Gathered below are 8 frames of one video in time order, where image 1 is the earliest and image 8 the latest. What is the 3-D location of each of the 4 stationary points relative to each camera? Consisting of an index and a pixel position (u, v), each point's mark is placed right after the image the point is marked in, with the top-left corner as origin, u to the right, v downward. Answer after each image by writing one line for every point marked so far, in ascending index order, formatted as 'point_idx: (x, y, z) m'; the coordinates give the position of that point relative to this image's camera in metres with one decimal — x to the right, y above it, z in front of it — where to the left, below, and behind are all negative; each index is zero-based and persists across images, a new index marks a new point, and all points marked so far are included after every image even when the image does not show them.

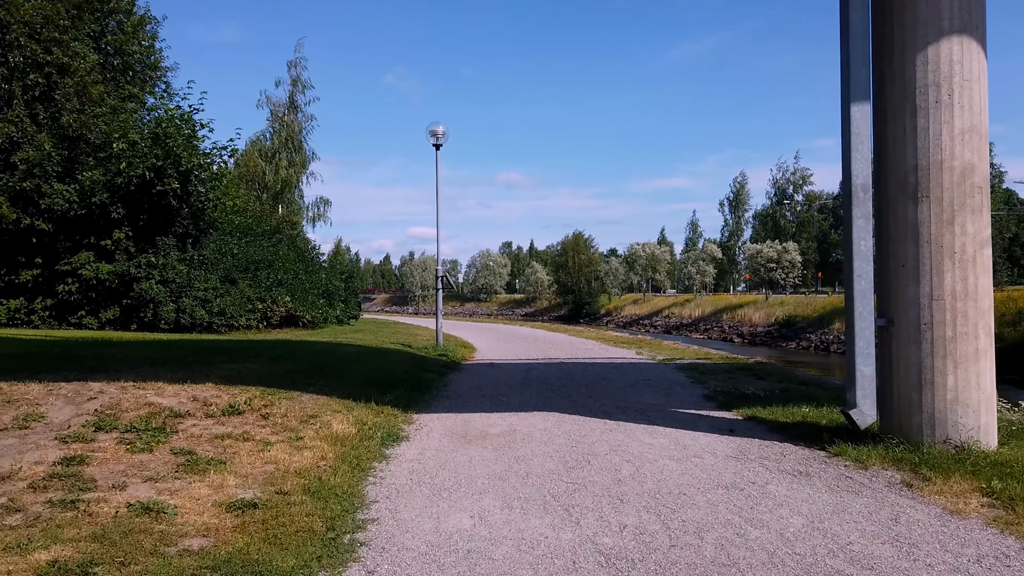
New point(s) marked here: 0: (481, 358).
0: (-0.7, -1.6, +17.0) m
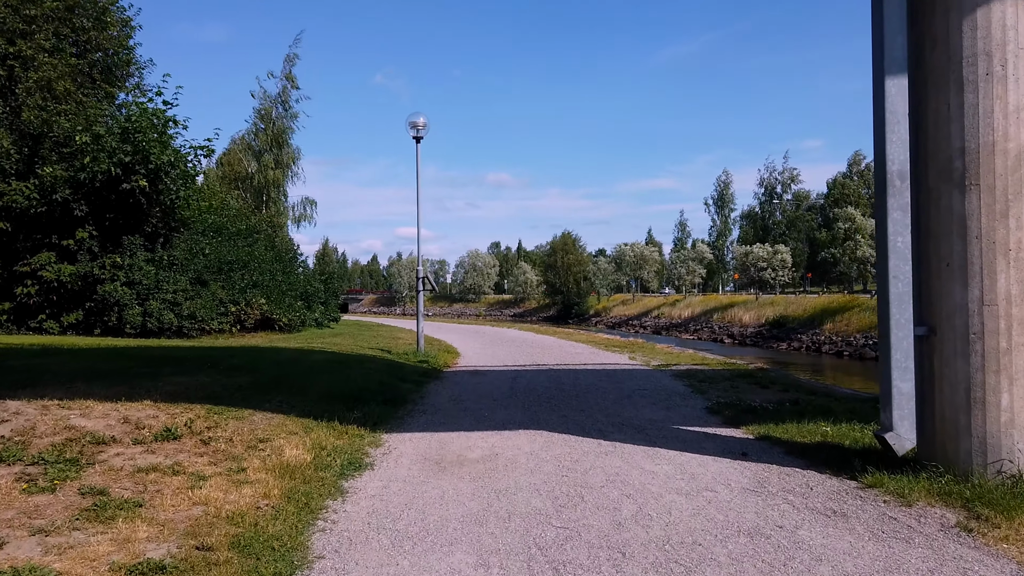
0: (-1.0, -1.6, +16.0) m
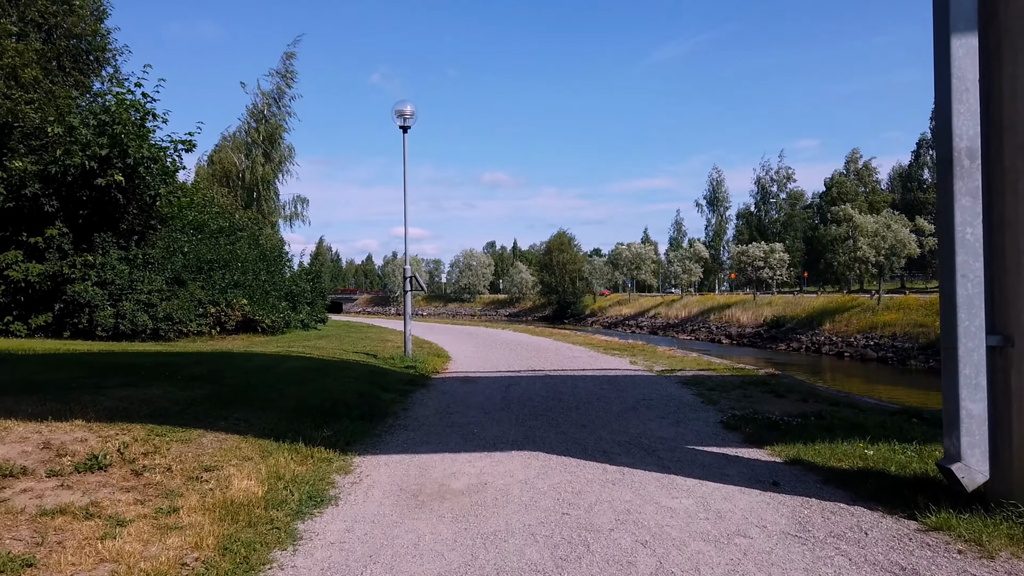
0: (-1.1, -1.6, +15.0) m
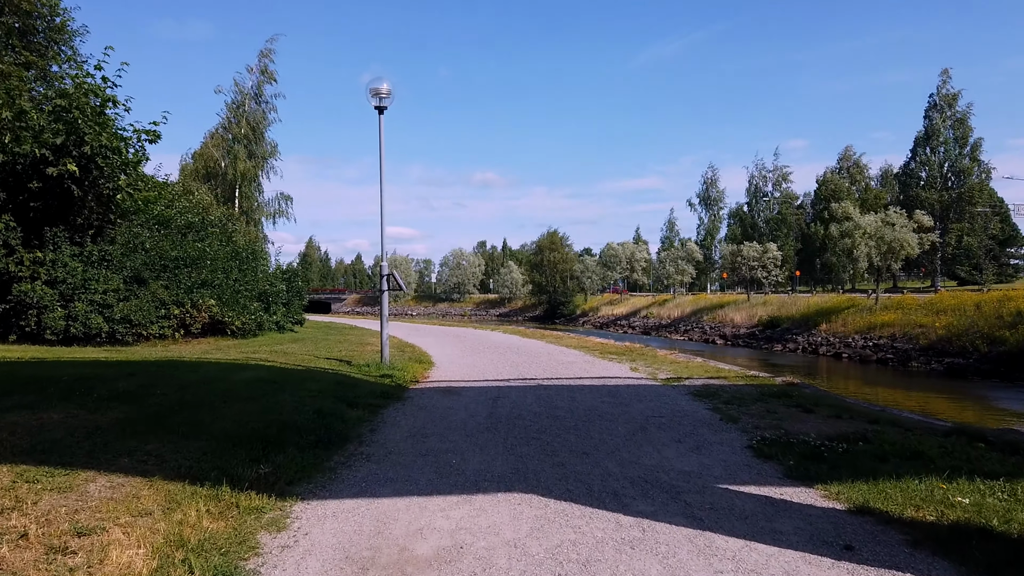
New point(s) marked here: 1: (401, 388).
0: (-1.3, -1.6, +13.5) m
1: (-1.7, -1.6, +11.6) m
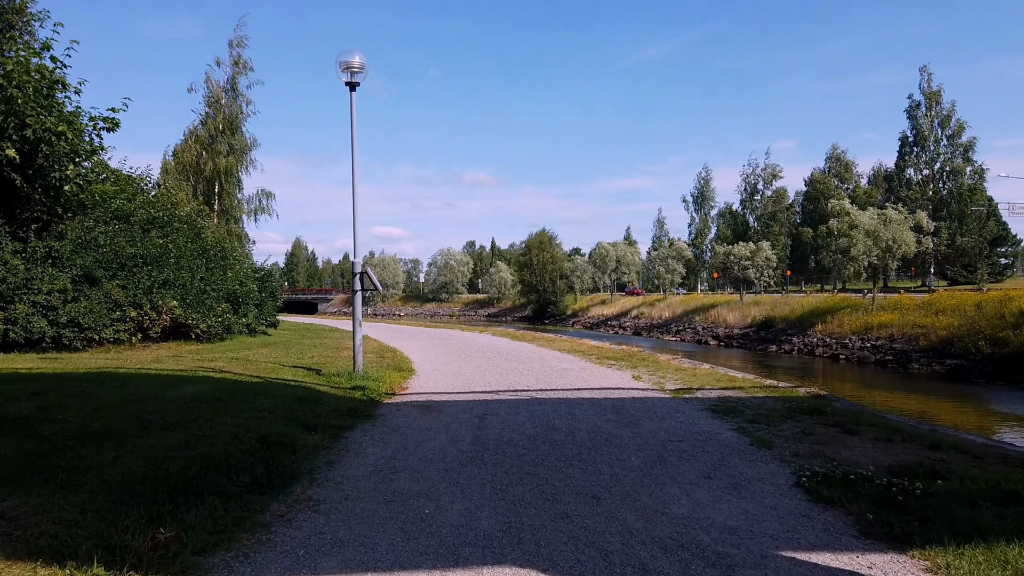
0: (-1.5, -1.6, +11.9) m
1: (-1.8, -1.5, +10.1) m
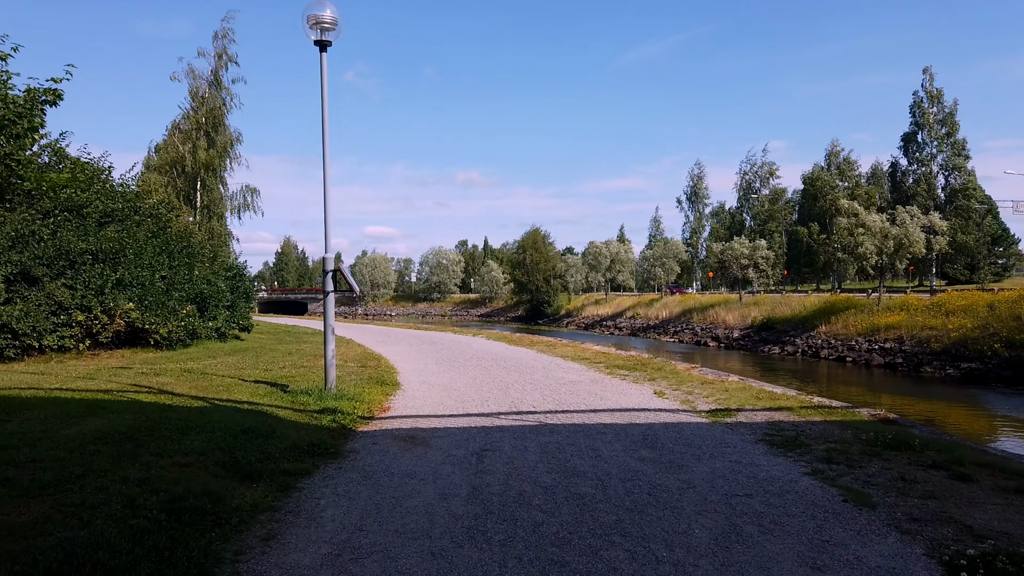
0: (-1.5, -1.6, +9.9) m
1: (-1.8, -1.6, +8.1) m
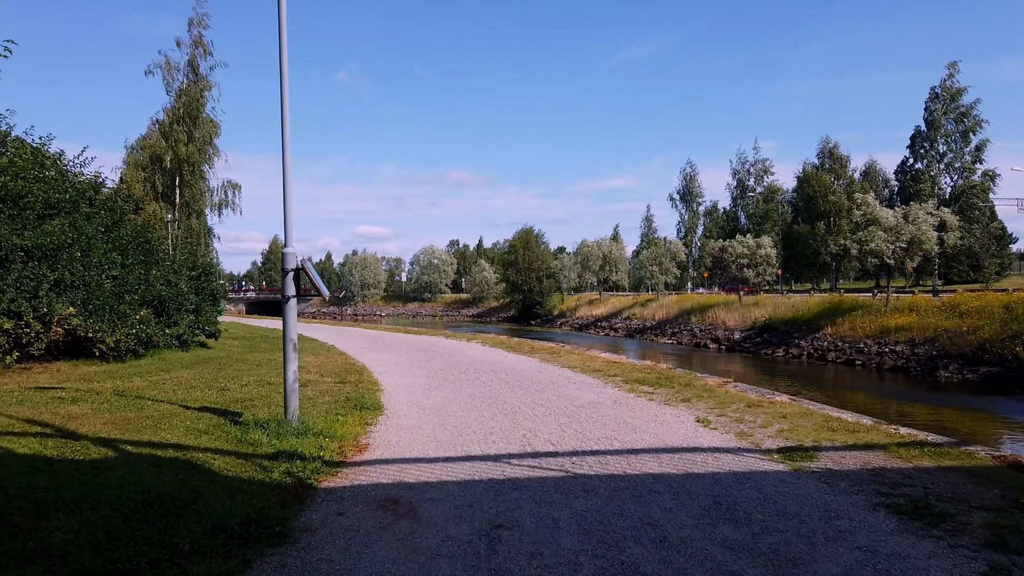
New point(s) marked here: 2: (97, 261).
0: (-1.3, -1.7, +7.7) m
1: (-1.6, -1.6, +5.8) m
2: (-8.7, +0.6, +15.5) m
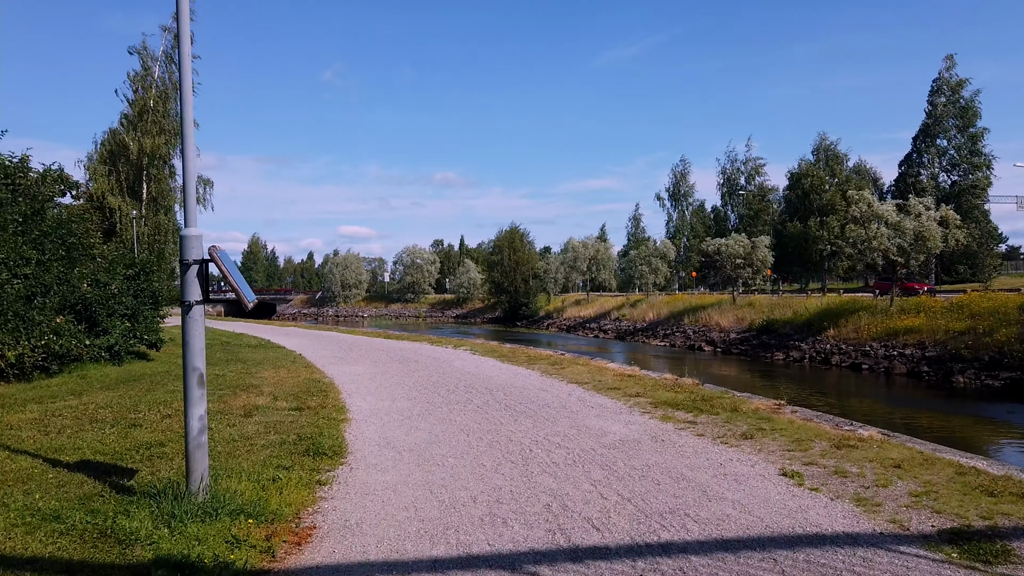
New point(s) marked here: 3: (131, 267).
0: (-1.2, -1.7, +4.9) m
1: (-1.4, -1.6, +3.1) m
2: (-8.7, +0.5, +12.6) m
3: (-8.8, +0.5, +18.0) m
